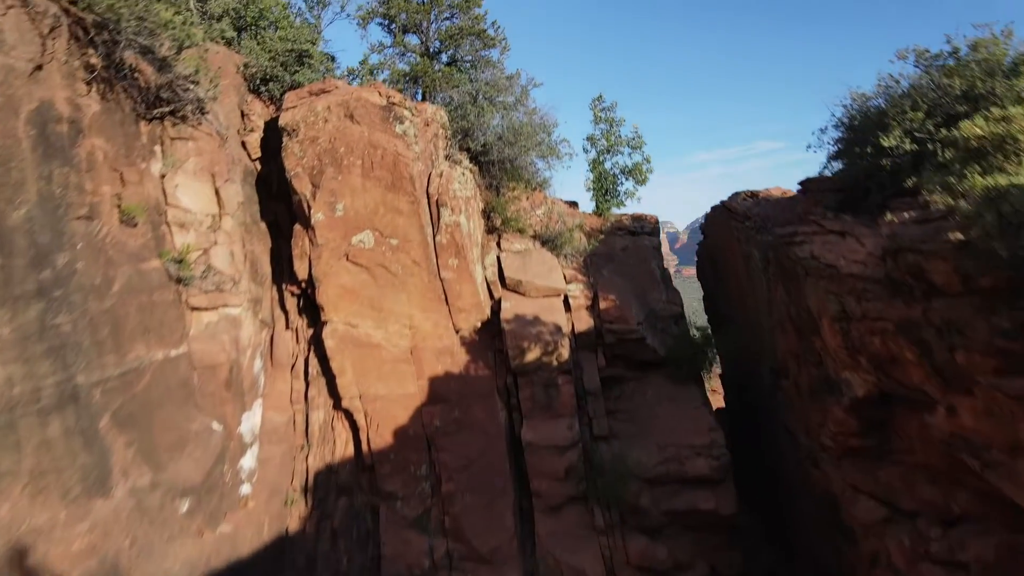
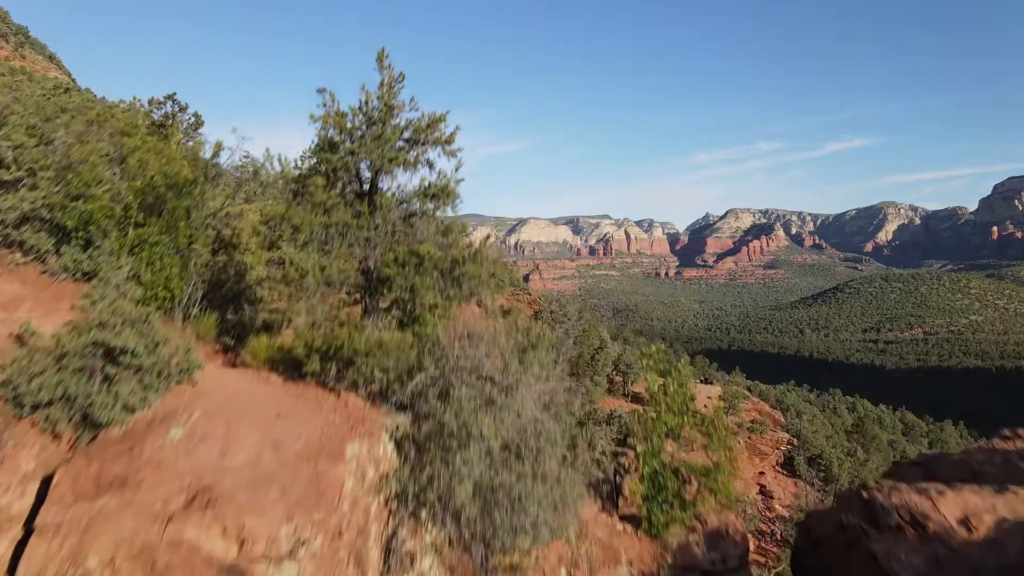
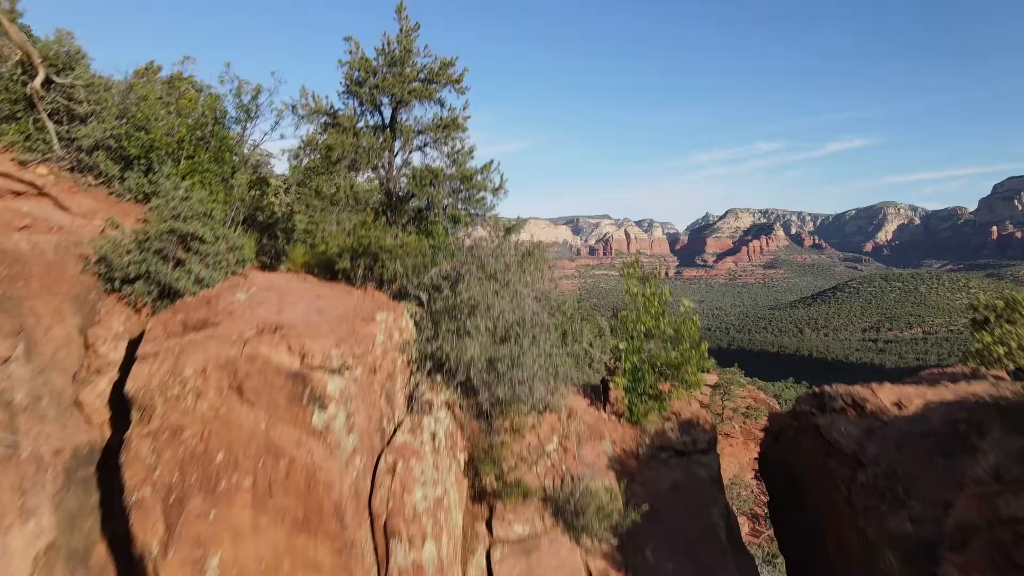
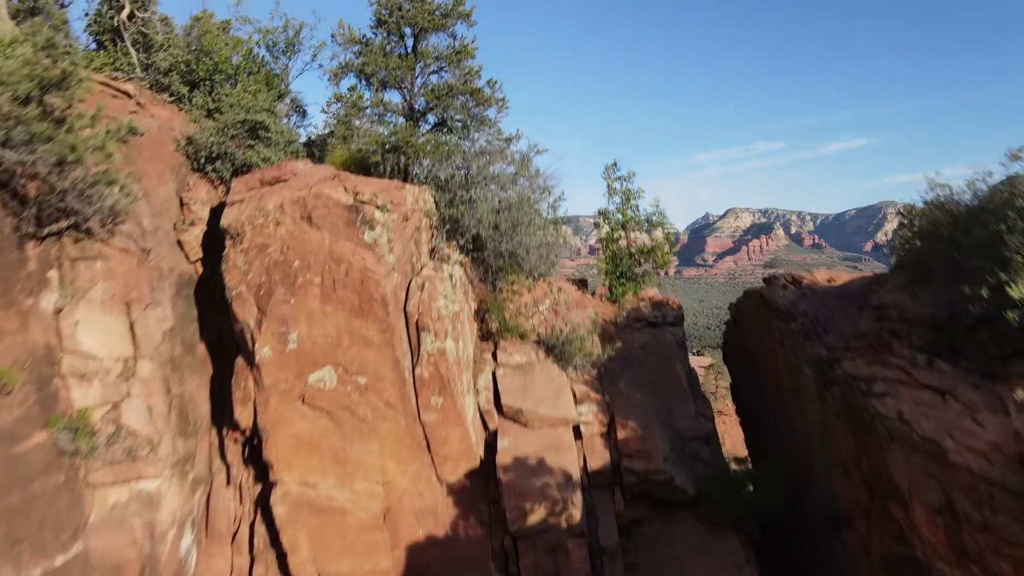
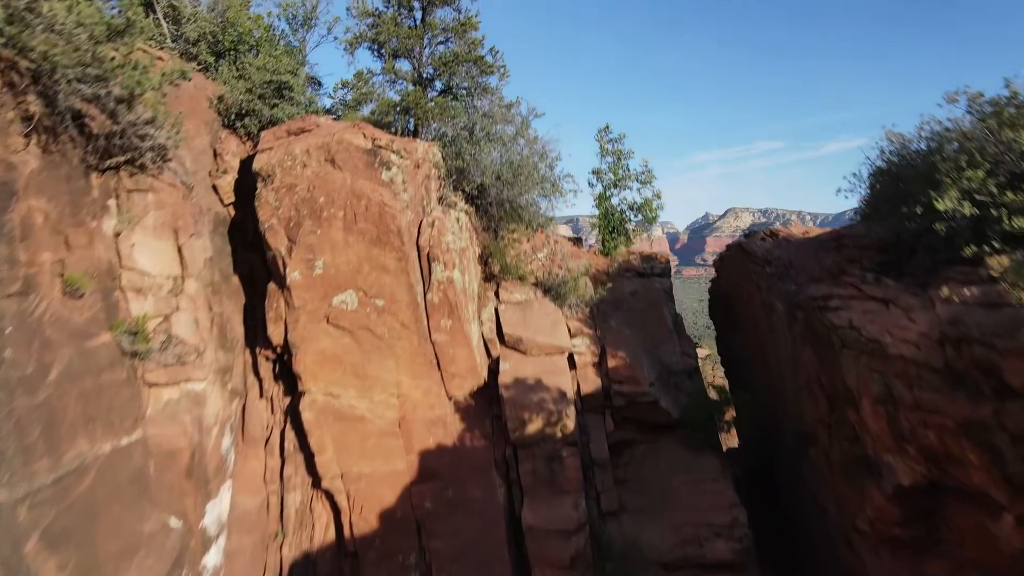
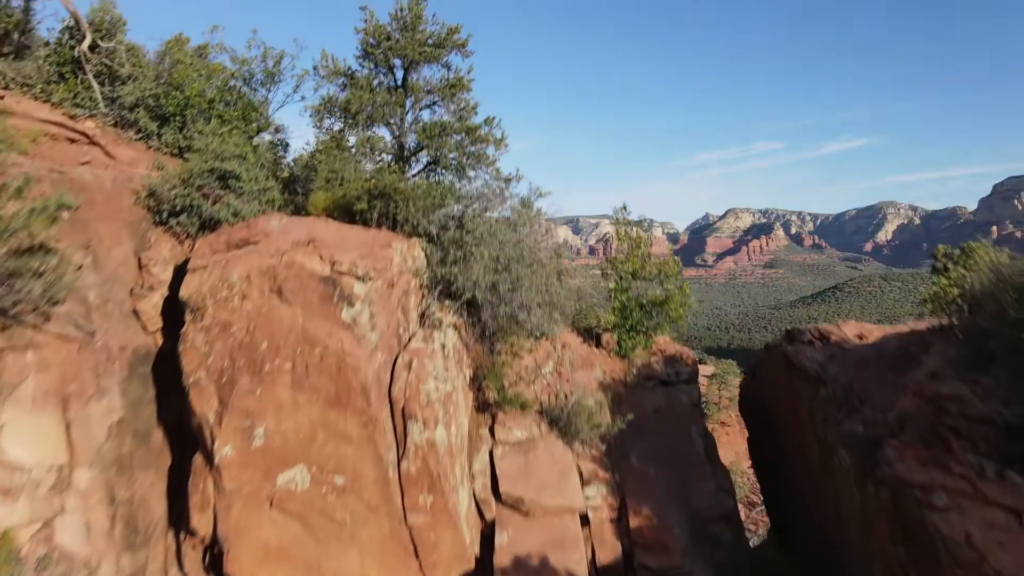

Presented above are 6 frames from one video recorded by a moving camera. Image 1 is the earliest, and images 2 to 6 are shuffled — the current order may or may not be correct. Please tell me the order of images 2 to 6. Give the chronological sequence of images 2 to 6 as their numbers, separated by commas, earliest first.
5, 4, 6, 3, 2
